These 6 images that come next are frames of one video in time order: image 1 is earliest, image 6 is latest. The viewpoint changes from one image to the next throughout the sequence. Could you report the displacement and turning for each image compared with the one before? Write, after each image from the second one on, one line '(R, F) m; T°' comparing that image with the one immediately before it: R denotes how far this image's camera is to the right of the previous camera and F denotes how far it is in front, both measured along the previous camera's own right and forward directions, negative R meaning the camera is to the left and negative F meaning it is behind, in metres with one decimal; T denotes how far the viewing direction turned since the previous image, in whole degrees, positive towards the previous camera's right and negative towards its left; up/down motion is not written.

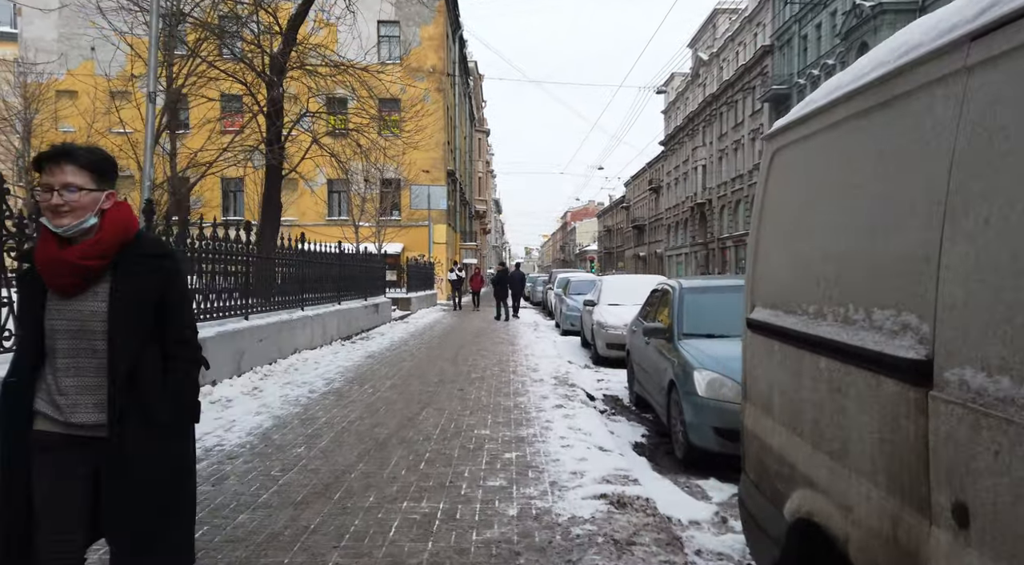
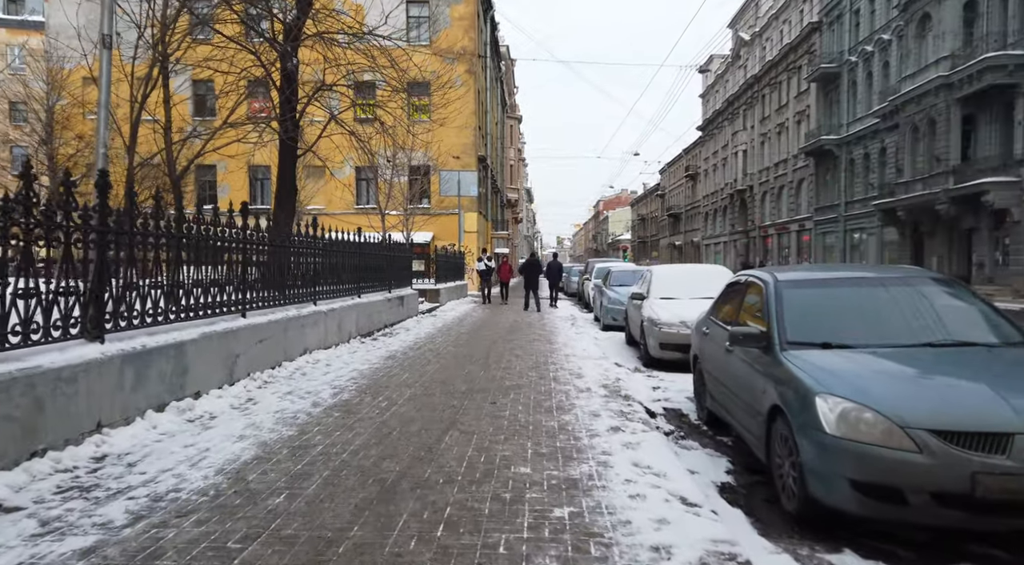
(-0.1, +1.3) m; -3°
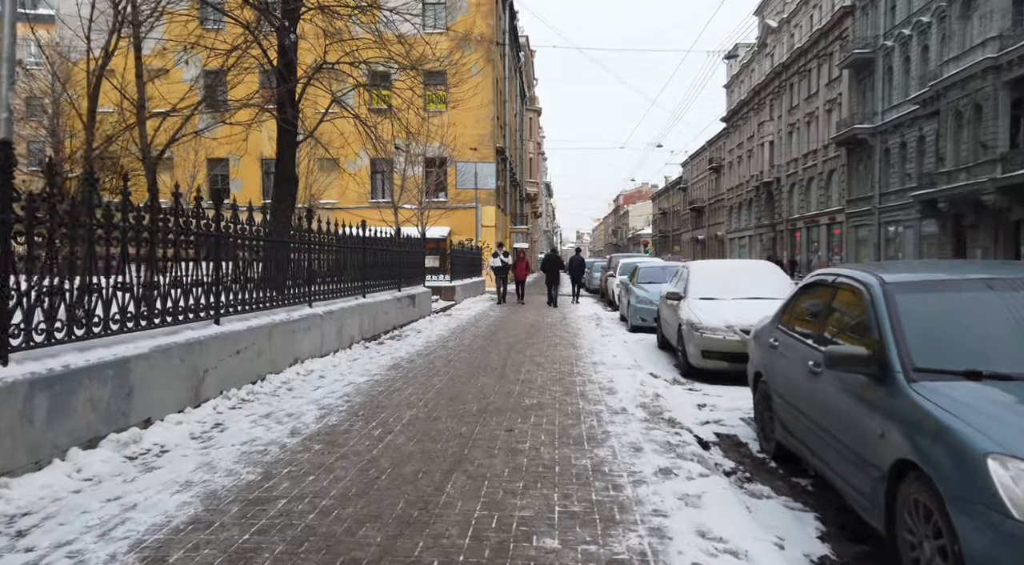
(0.0, +1.1) m; -2°
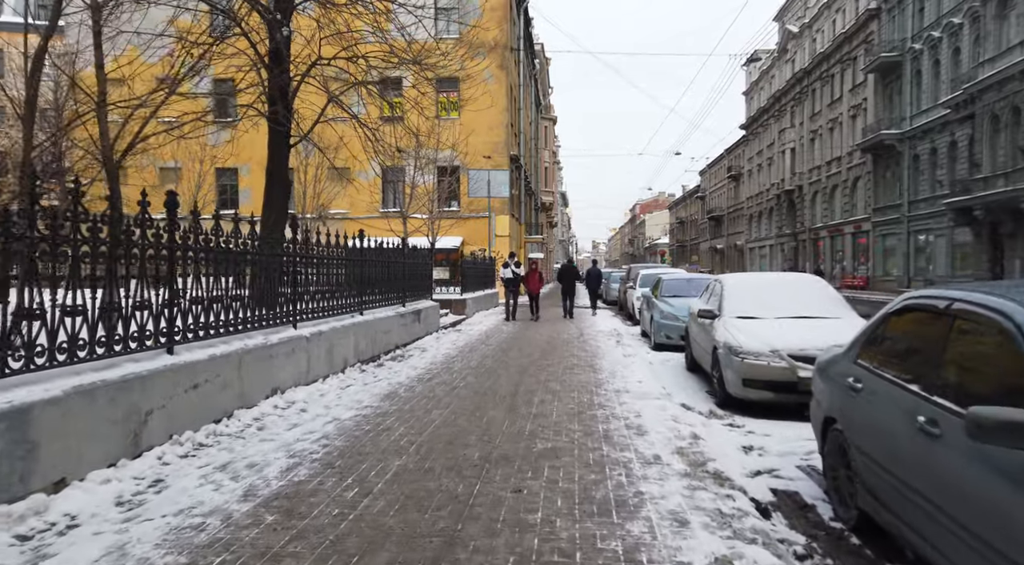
(0.0, +1.0) m; -1°
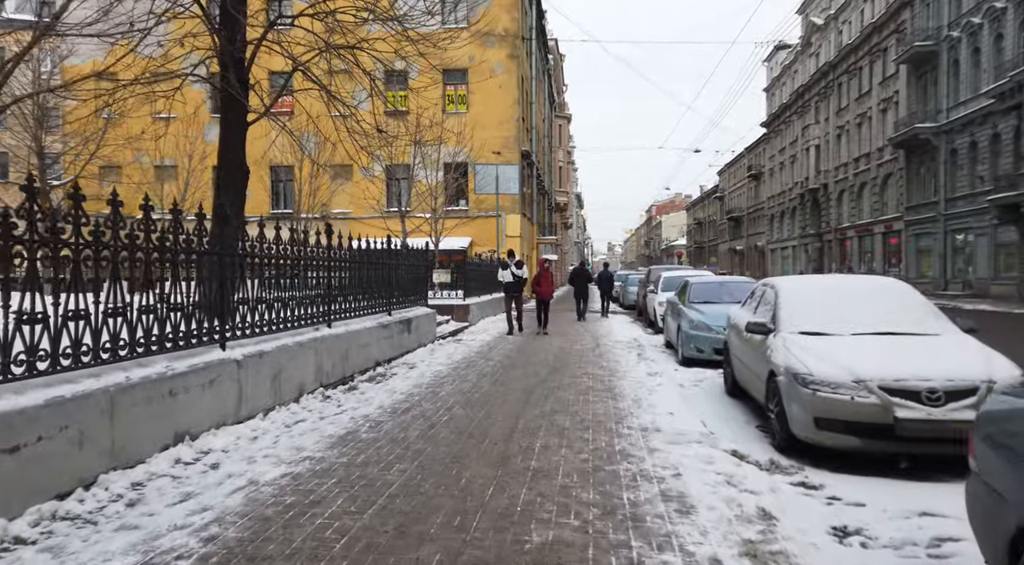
(+0.2, +1.7) m; -1°
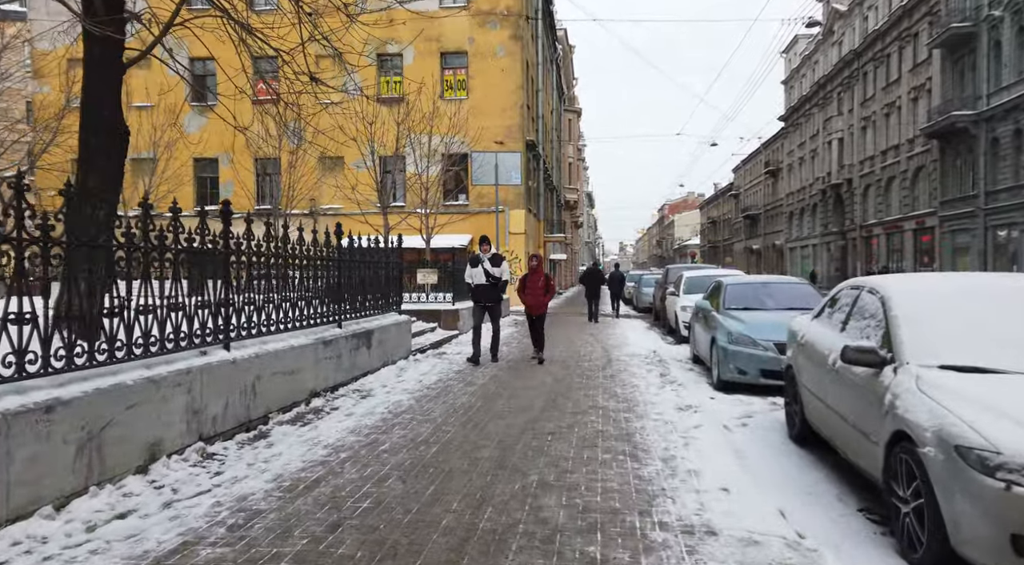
(+0.3, +2.4) m; -1°
